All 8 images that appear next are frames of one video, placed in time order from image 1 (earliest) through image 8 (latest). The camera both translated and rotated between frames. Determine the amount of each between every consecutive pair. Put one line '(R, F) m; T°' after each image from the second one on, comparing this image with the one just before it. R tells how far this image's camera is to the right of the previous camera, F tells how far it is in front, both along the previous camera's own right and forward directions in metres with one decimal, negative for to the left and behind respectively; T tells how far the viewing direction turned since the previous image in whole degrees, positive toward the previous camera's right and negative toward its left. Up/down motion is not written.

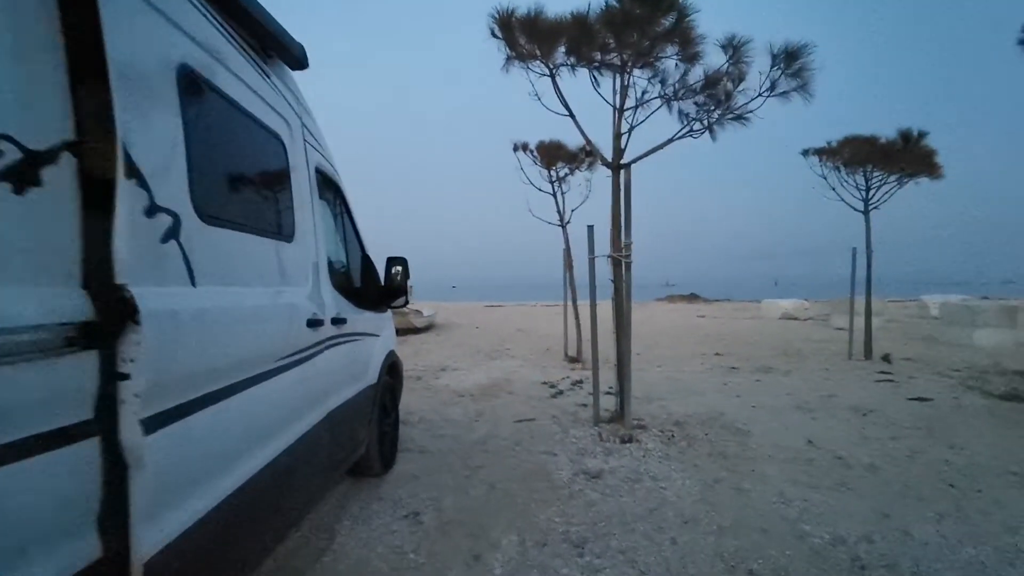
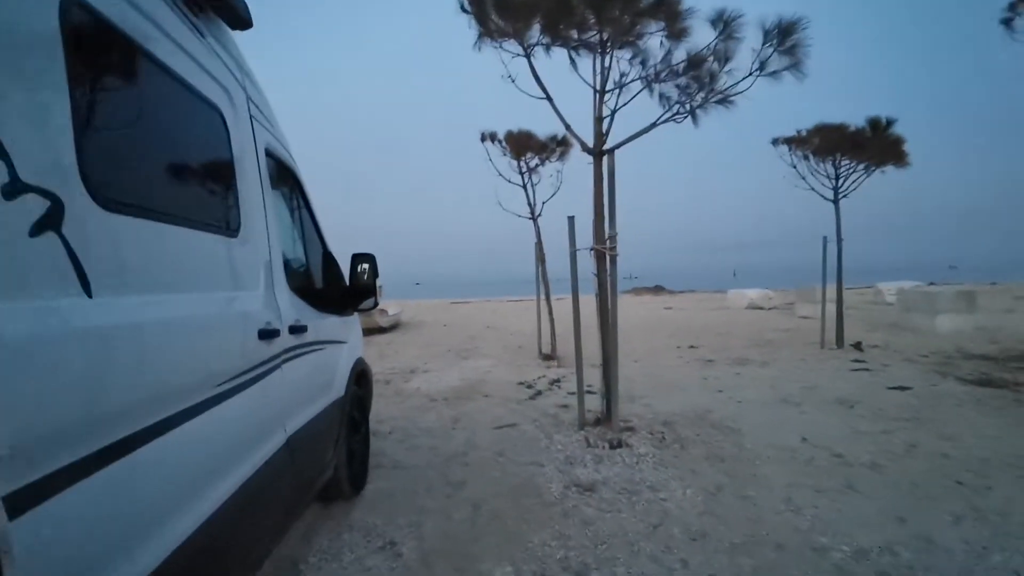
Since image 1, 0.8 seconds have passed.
(-0.1, +0.5) m; +4°
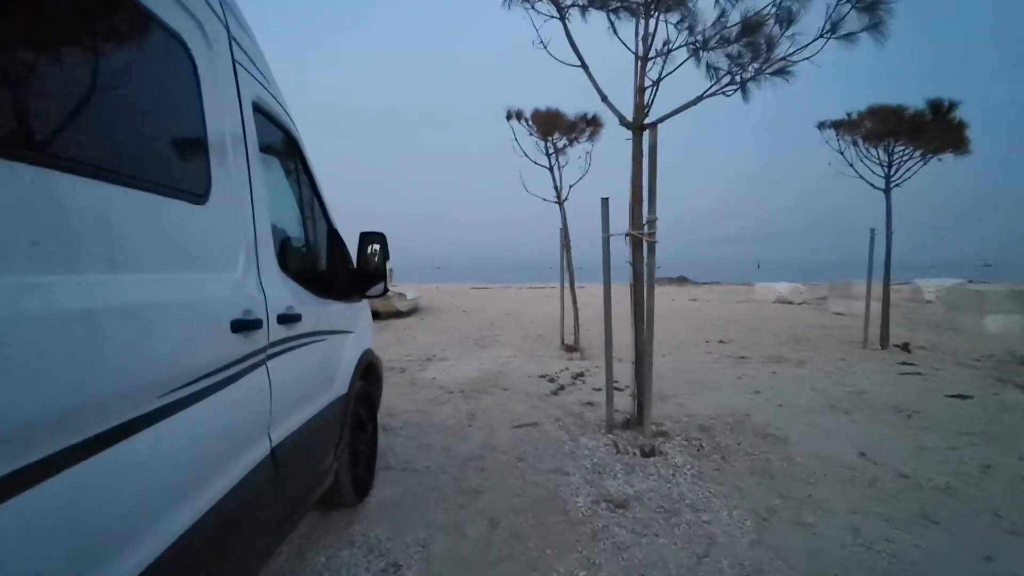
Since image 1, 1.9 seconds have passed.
(-0.1, +0.6) m; -2°
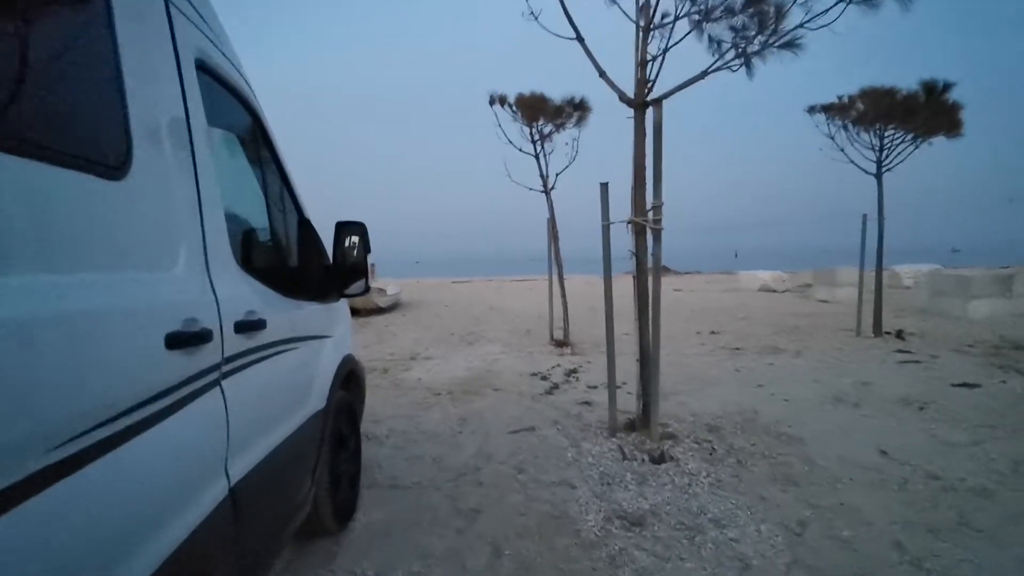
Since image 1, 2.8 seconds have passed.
(-0.1, +0.5) m; +2°
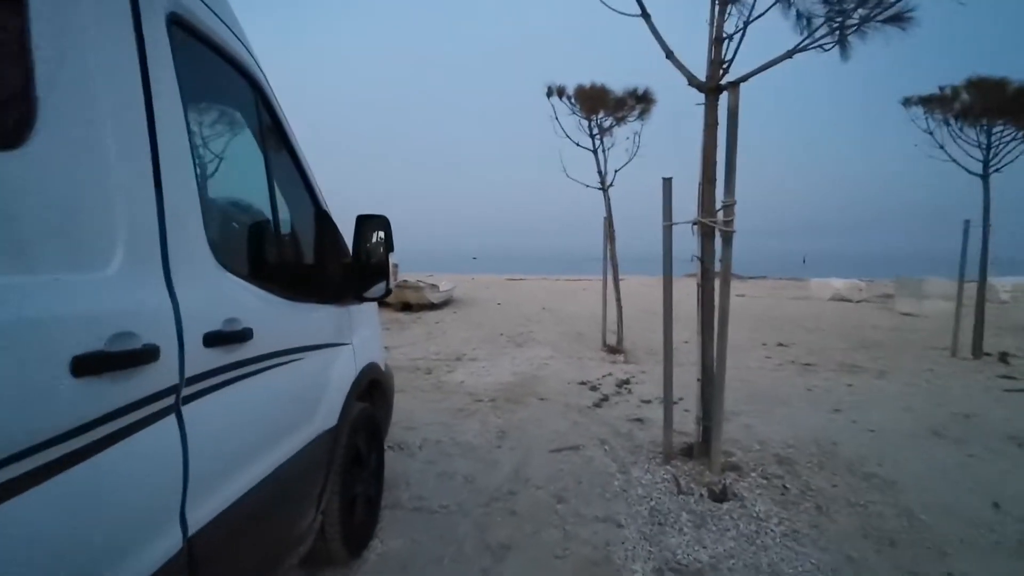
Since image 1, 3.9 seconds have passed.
(+0.1, +0.5) m; -6°
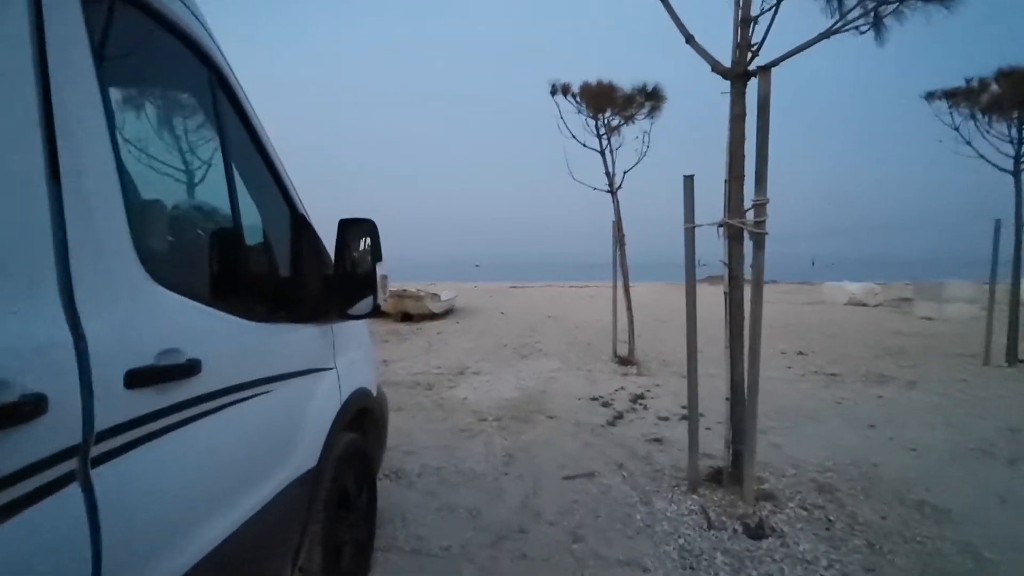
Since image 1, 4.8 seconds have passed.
(0.0, +0.5) m; -1°
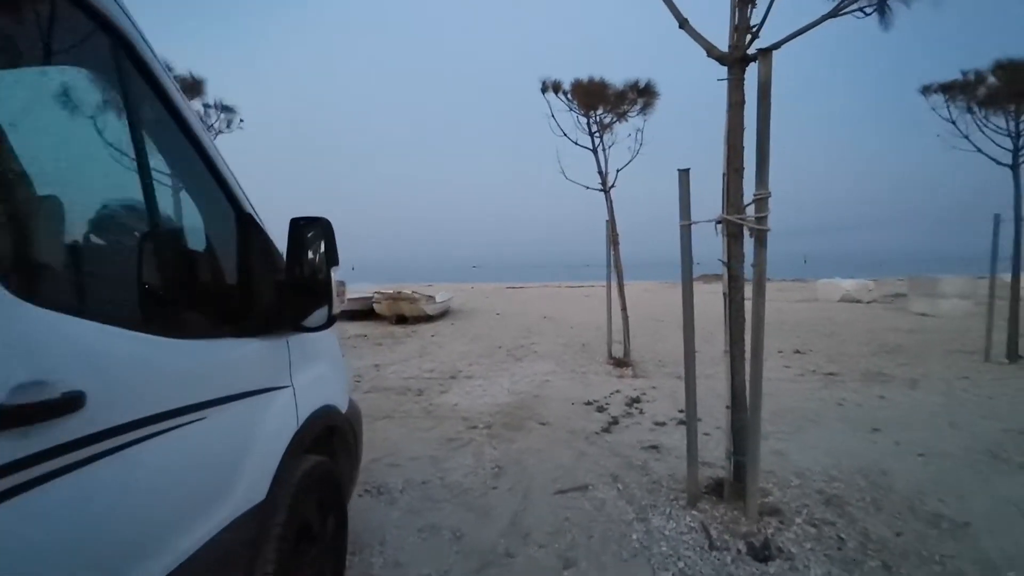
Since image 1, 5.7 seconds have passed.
(+0.1, +0.3) m; +1°
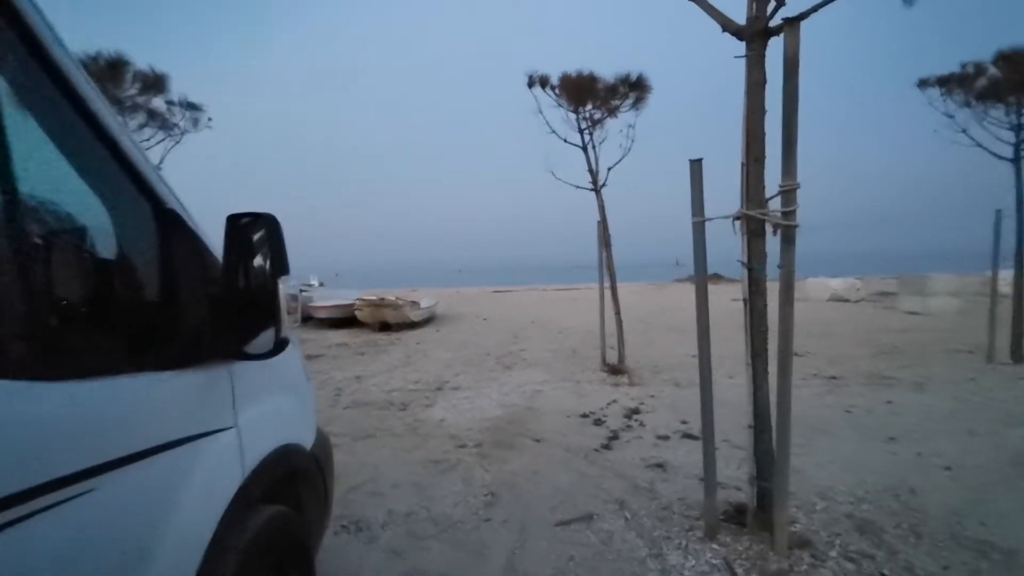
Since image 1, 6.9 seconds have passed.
(-0.1, +0.5) m; +2°
